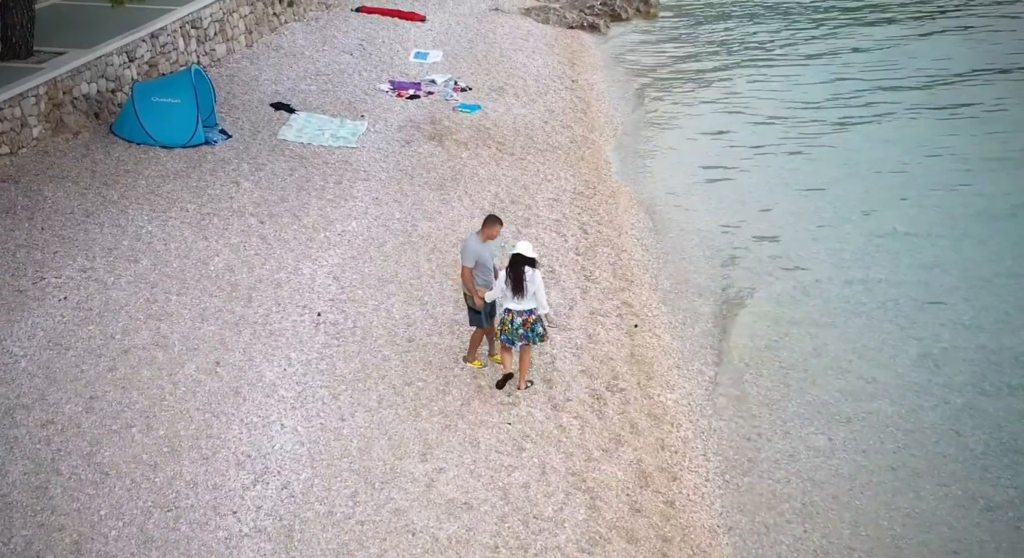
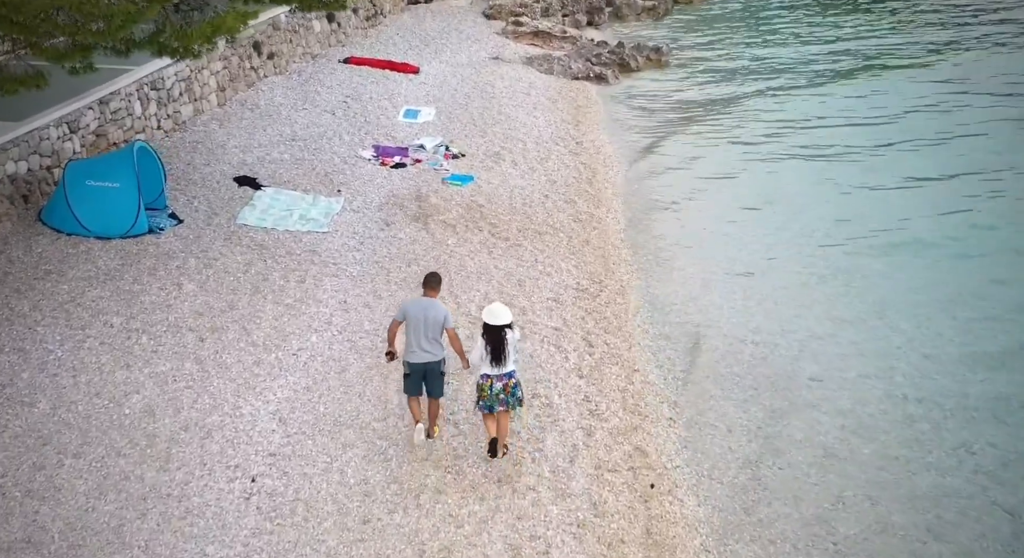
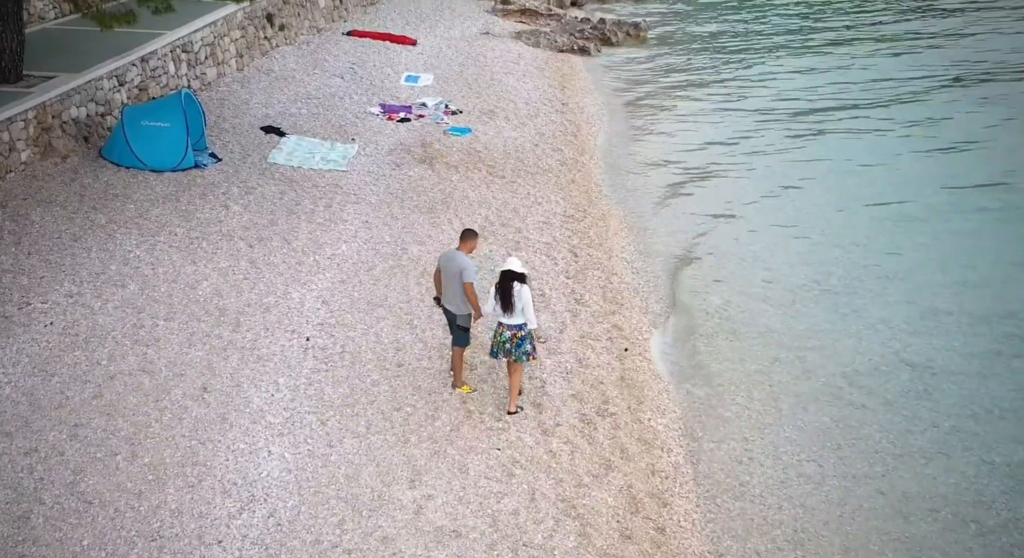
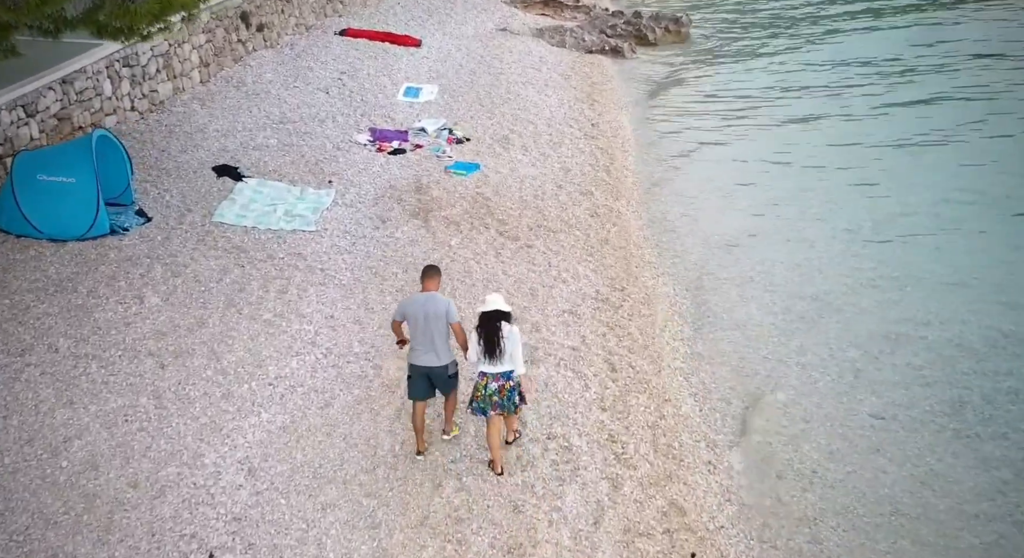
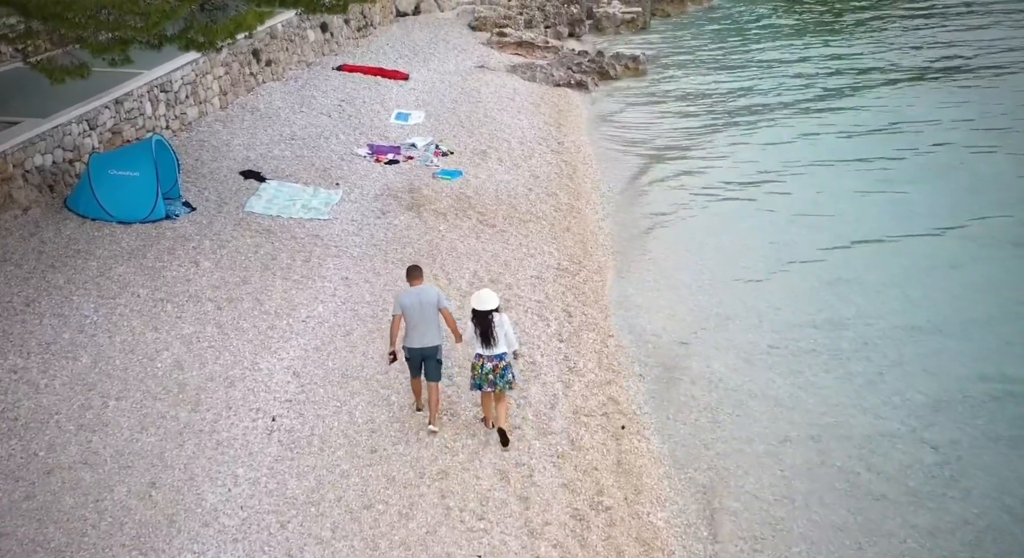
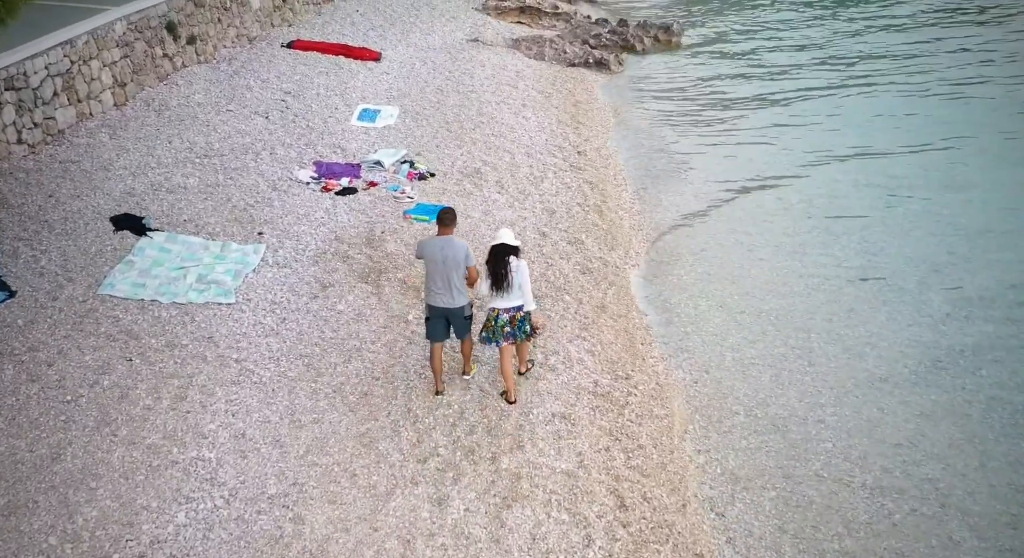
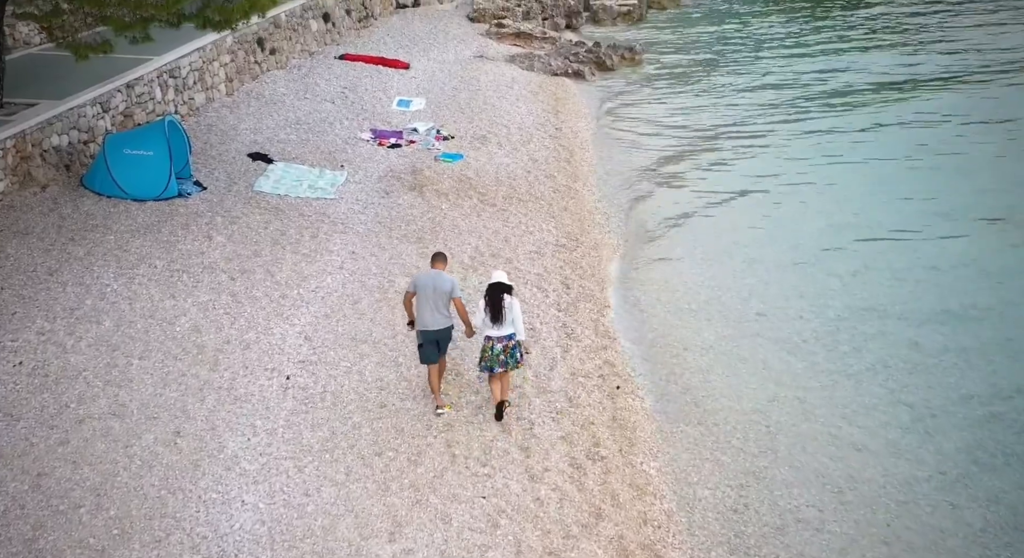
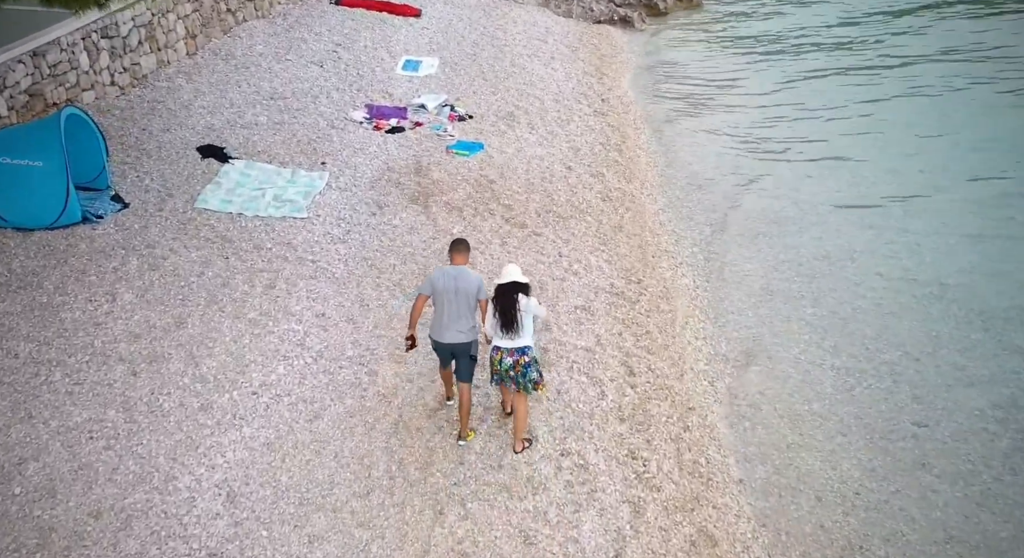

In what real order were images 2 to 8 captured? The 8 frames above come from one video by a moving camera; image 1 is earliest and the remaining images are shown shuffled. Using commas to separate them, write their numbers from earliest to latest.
3, 7, 5, 2, 4, 8, 6
